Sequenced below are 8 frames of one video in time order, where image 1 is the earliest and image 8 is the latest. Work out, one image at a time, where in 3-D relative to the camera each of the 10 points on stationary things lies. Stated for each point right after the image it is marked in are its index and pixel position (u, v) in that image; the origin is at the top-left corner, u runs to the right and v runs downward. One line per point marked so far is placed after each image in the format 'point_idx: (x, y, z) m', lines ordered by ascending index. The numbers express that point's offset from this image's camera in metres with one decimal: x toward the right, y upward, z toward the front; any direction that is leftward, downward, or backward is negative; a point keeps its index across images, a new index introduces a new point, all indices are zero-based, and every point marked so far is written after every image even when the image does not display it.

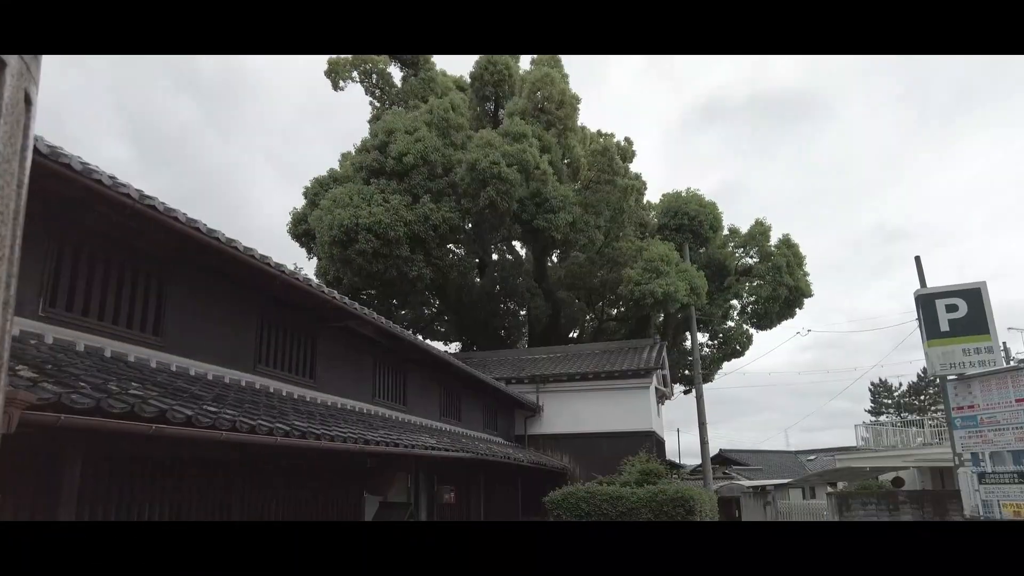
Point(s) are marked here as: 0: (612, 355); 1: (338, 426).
0: (+2.7, -1.8, +18.6) m
1: (-1.9, -1.4, +7.4) m
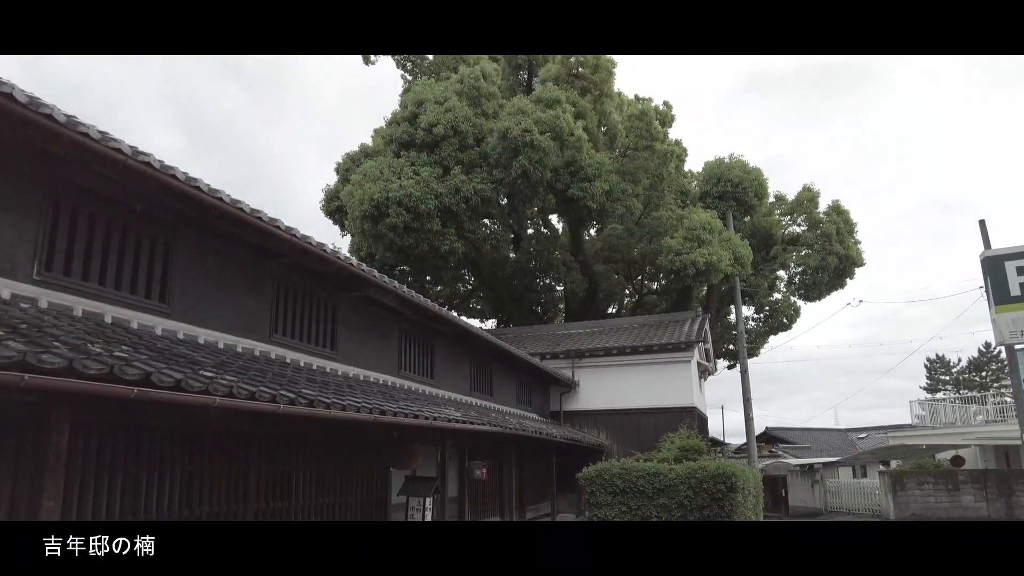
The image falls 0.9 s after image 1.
0: (+3.7, -1.0, +18.0) m
1: (-1.6, -1.1, +7.0) m
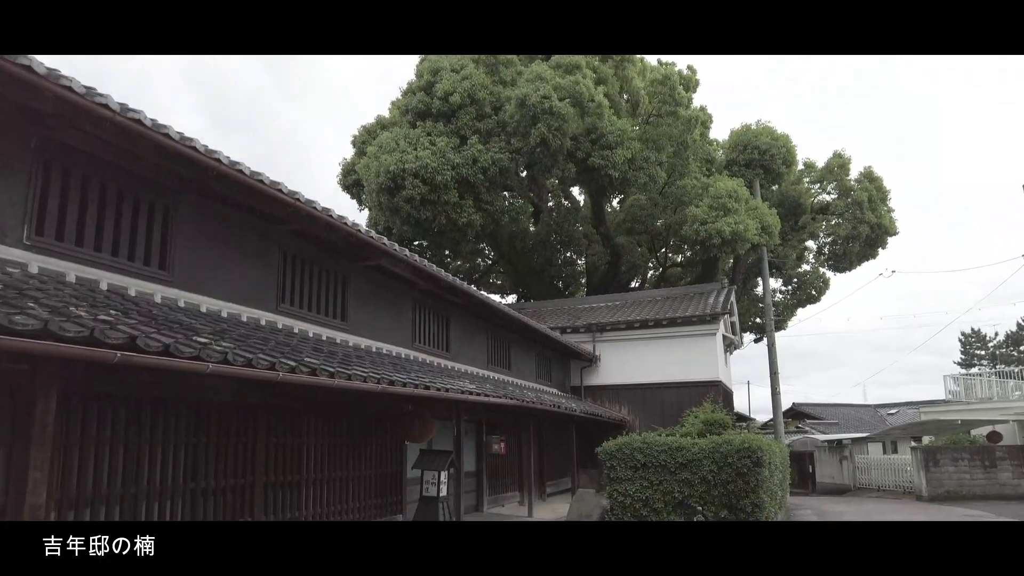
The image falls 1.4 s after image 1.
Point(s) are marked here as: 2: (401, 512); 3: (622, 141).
0: (+4.2, -0.3, +17.5) m
1: (-1.5, -0.7, +6.8) m
2: (-1.6, -3.1, +9.6) m
3: (+2.8, +3.7, +17.6) m
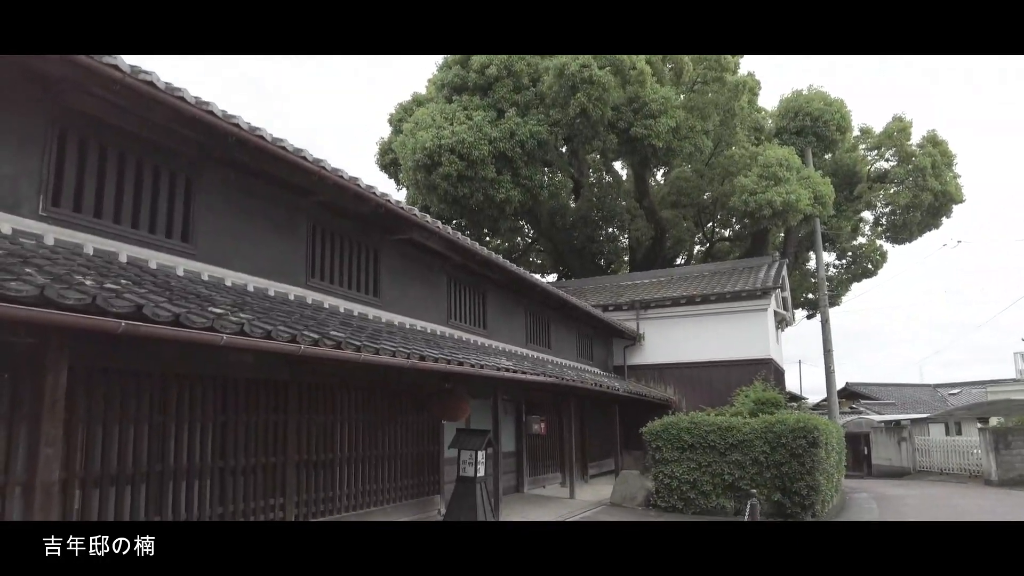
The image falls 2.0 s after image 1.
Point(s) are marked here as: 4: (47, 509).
0: (+5.2, +0.3, +16.9) m
1: (-1.2, -0.5, +6.5) m
2: (-1.0, -2.8, +9.4) m
3: (+3.8, +4.3, +16.9) m
4: (-2.6, -1.3, +3.9) m
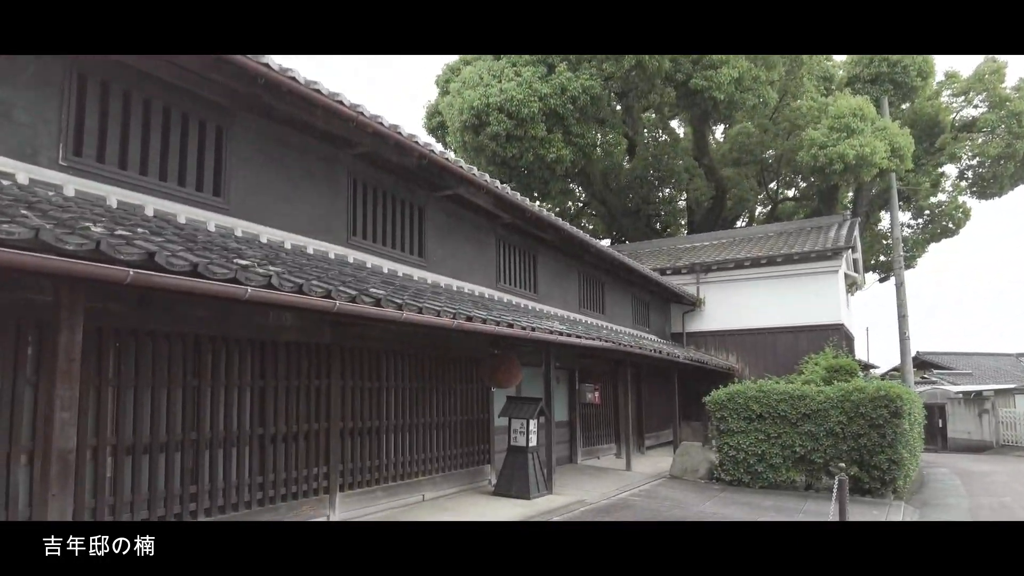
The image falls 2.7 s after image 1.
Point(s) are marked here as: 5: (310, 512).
0: (+6.4, +1.2, +15.9) m
1: (-0.7, -0.1, +6.0) m
2: (-0.3, -2.3, +9.0) m
3: (+4.9, +5.2, +15.8) m
4: (-2.3, -1.0, +3.6) m
5: (-1.8, -2.0, +6.2) m
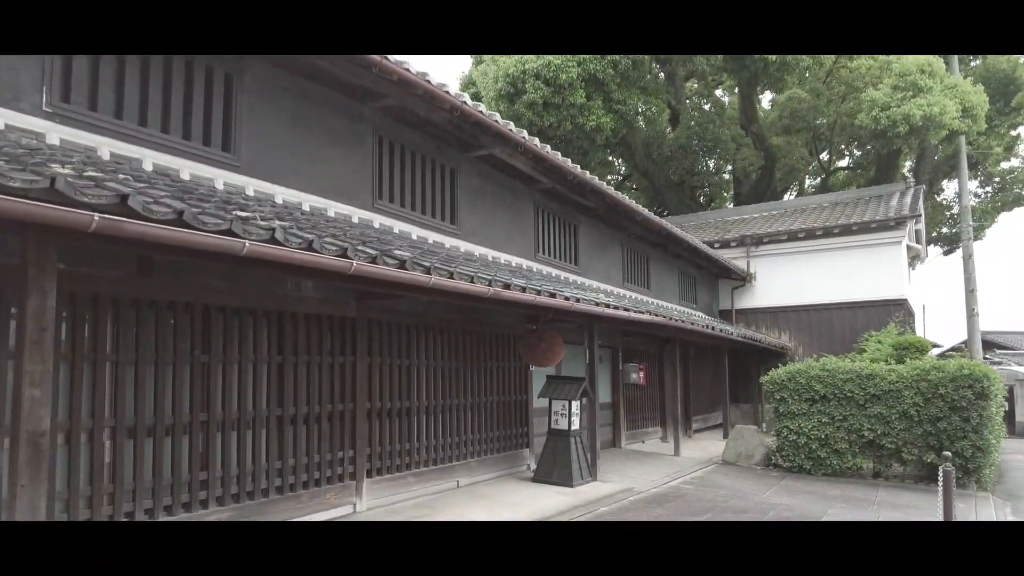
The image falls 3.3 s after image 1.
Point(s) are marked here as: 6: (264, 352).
0: (+7.2, +1.7, +14.8) m
1: (-0.3, +0.2, +5.4) m
2: (+0.2, -1.9, +8.4) m
3: (+5.7, +5.8, +14.7) m
4: (-2.1, -0.8, +3.1) m
5: (-1.5, -1.8, +5.7) m
6: (-1.9, -0.5, +5.2) m
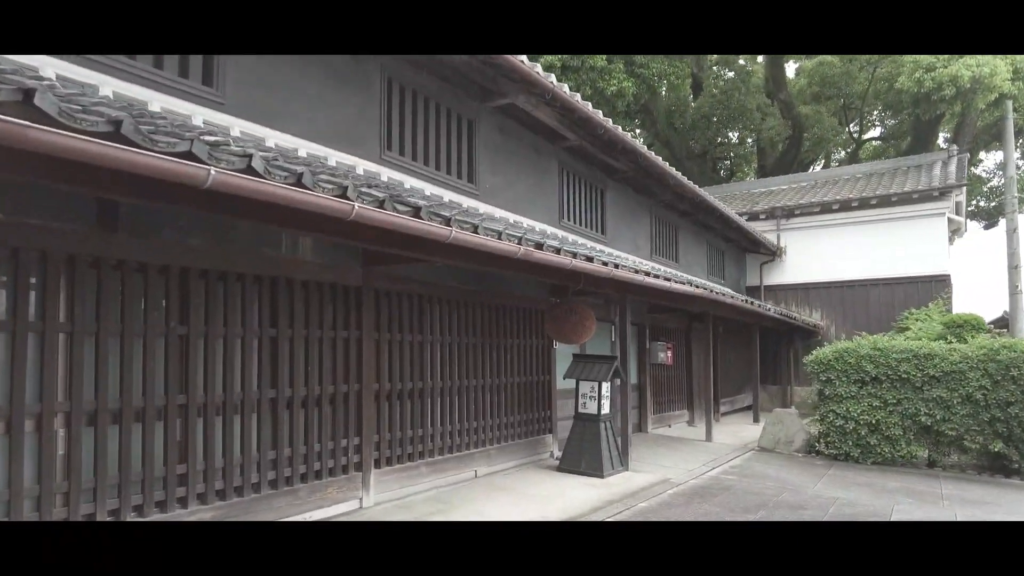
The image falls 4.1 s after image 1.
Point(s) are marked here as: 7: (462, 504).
0: (+7.5, +2.2, +13.9) m
1: (-0.1, +0.4, +4.6) m
2: (+0.4, -1.6, +7.7) m
3: (+6.0, +6.2, +13.7) m
4: (-1.9, -0.6, +2.3) m
5: (-1.3, -1.5, +5.0) m
6: (-1.7, -0.2, +4.4) m
7: (-0.4, -1.7, +5.5) m
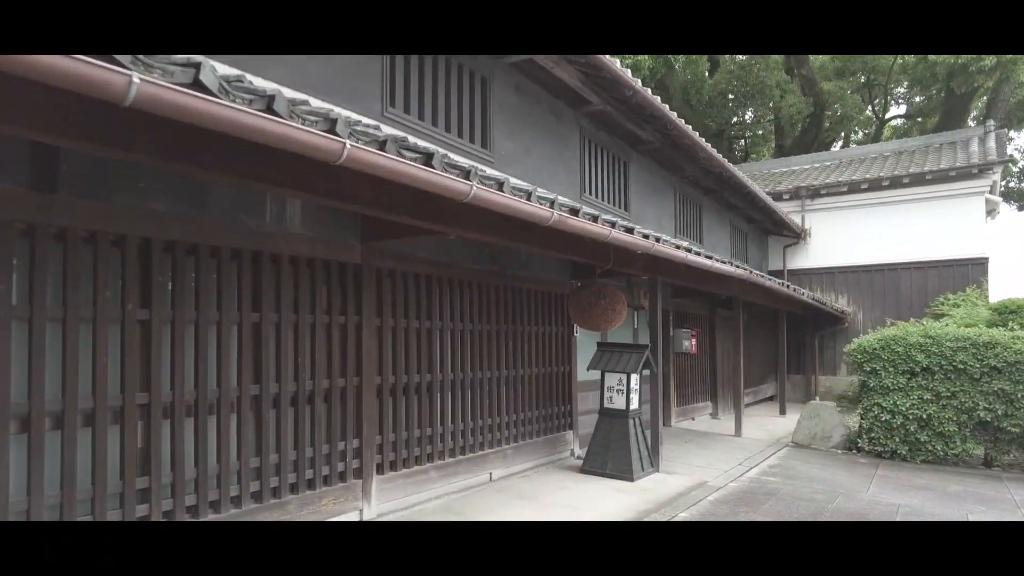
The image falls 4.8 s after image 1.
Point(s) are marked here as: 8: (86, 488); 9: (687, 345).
0: (+7.7, +2.5, +13.1) m
1: (0.0, +0.6, +3.9) m
2: (+0.6, -1.4, +7.0) m
3: (+6.2, +6.5, +12.9) m
4: (-1.8, -0.5, +1.6) m
5: (-1.1, -1.4, +4.3) m
6: (-1.5, -0.1, +3.7) m
7: (-0.2, -1.6, +4.8) m
8: (-1.9, -0.9, +3.1) m
9: (+2.3, -0.8, +9.0) m
